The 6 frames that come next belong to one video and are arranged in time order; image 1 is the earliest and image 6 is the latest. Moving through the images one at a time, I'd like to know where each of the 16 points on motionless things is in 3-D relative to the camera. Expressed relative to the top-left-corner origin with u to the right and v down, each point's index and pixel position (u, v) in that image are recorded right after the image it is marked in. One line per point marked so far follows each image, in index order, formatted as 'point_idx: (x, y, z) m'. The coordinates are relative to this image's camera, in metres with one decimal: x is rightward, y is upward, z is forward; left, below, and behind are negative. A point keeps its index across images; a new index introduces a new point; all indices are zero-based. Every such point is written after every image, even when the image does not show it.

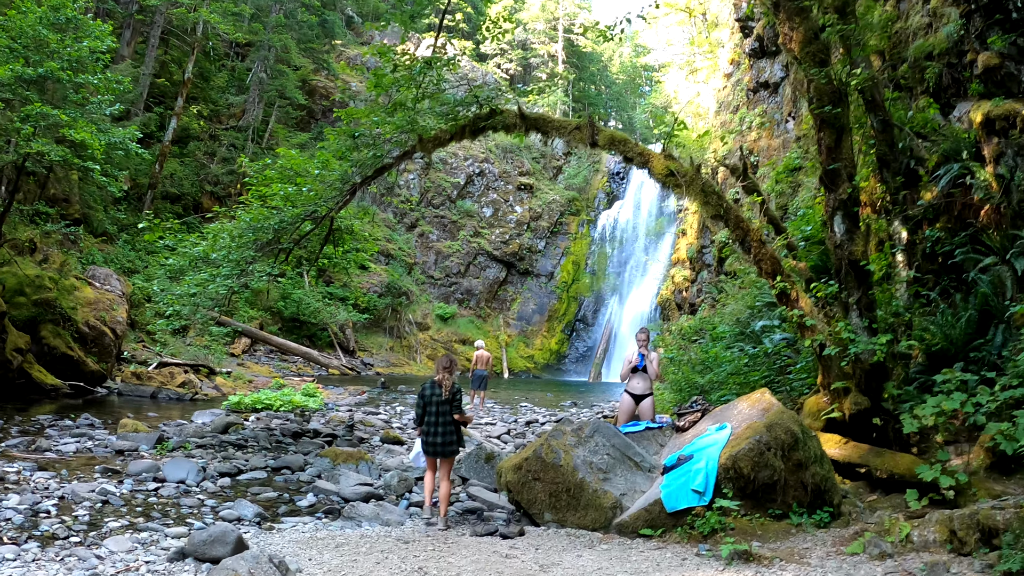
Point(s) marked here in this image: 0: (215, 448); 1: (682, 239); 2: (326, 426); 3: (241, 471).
0: (-3.4, -1.8, +6.6) m
1: (+5.3, +1.6, +17.7) m
2: (-2.5, -1.9, +7.8) m
3: (-2.7, -1.8, +5.8) m
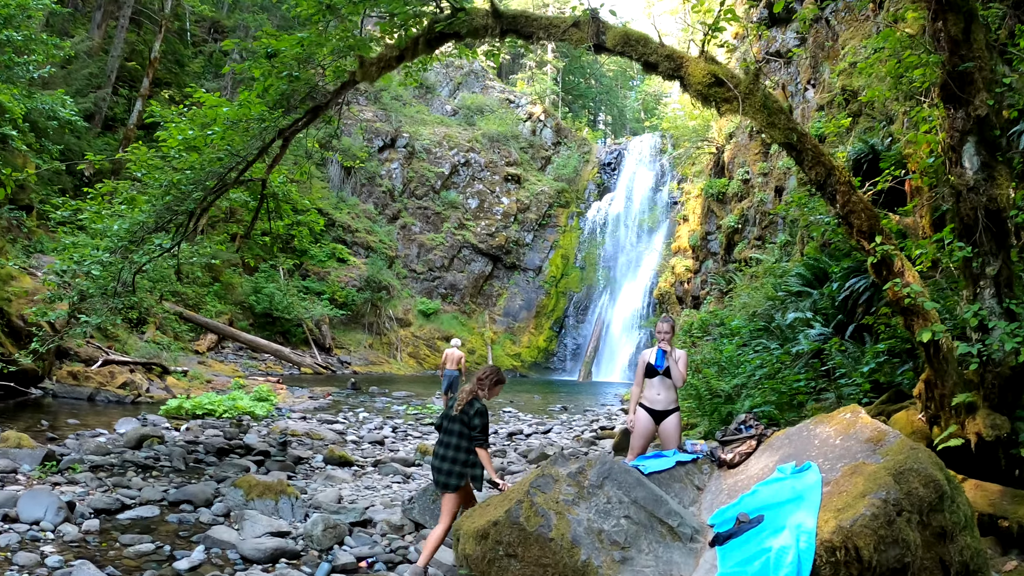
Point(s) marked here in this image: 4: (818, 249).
0: (-3.6, -1.6, +5.2) m
1: (+4.9, +1.8, +16.4) m
2: (-2.8, -1.7, +6.3) m
3: (-2.9, -1.6, +4.4) m
4: (+5.0, +0.7, +9.5) m
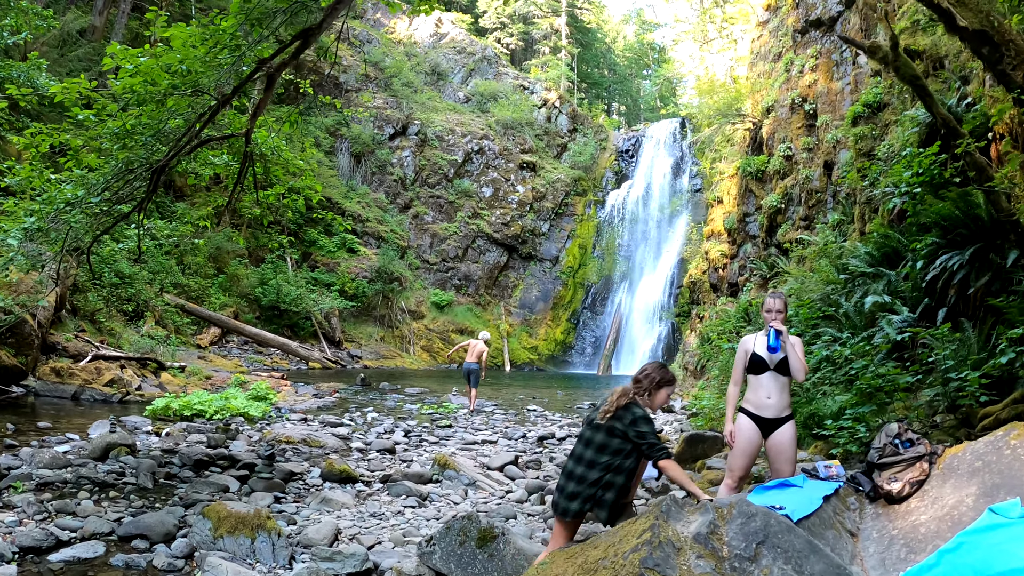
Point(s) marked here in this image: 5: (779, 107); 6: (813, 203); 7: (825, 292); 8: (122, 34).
0: (-3.3, -1.5, +4.2) m
1: (+5.4, +2.1, +15.2) m
2: (-2.4, -1.5, +5.4) m
3: (-2.6, -1.5, +3.4) m
4: (+5.4, +0.9, +8.3) m
5: (+6.1, +4.2, +13.3) m
6: (+5.9, +1.7, +11.2) m
7: (+4.6, -0.1, +8.5) m
8: (-12.1, +7.9, +17.9) m
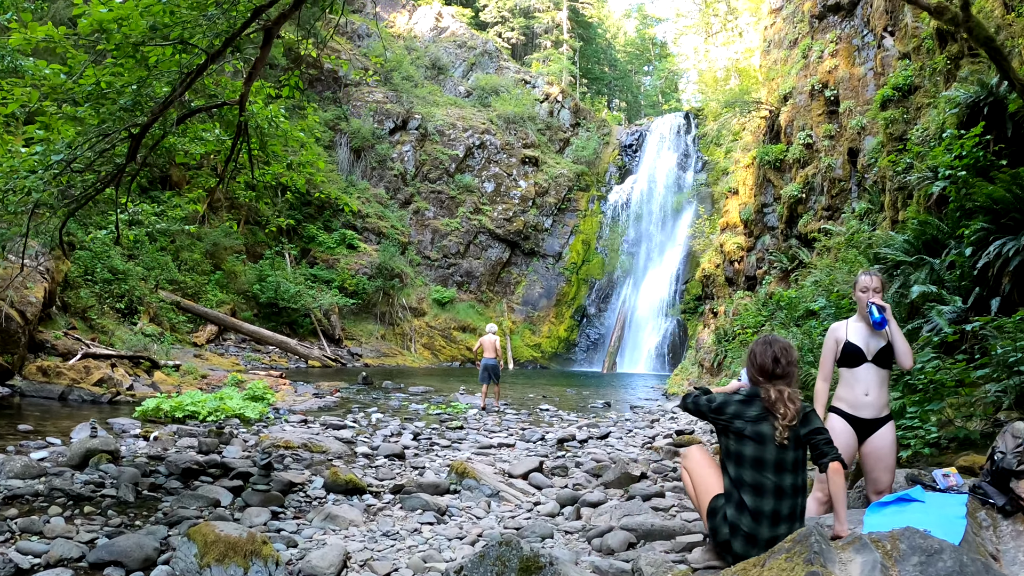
0: (-3.1, -1.4, +3.7) m
1: (+5.6, +2.2, +14.7) m
2: (-2.3, -1.4, +4.9) m
3: (-2.4, -1.4, +2.9) m
4: (+5.6, +1.0, +7.8) m
5: (+6.3, +4.3, +12.8) m
6: (+6.0, +1.8, +10.7) m
7: (+4.8, +0.1, +8.0) m
8: (-12.0, +8.0, +17.3) m
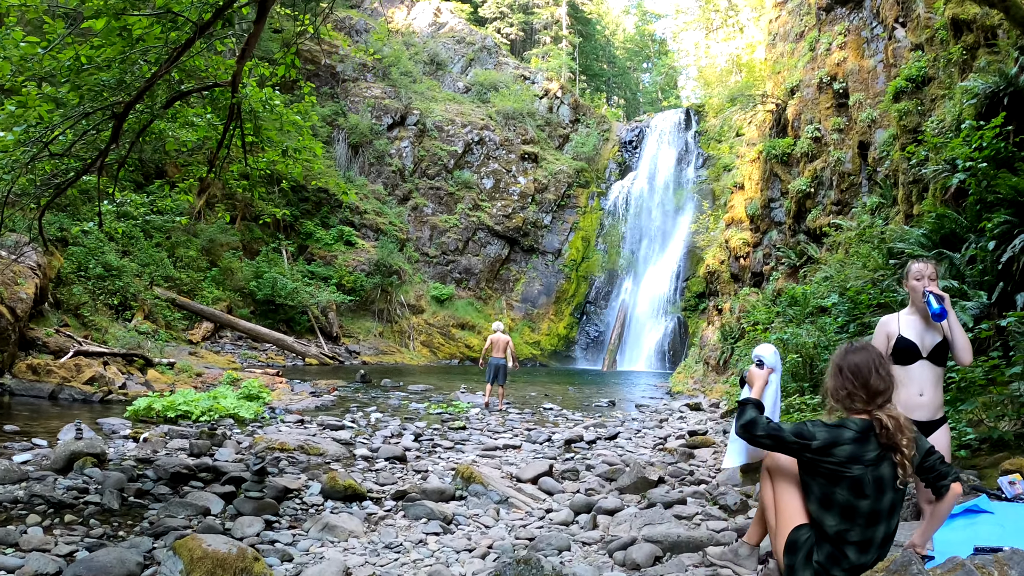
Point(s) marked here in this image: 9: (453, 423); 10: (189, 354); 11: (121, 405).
0: (-3.0, -1.4, +3.5) m
1: (+5.6, +2.3, +14.5) m
2: (-2.2, -1.4, +4.6) m
3: (-2.4, -1.4, +2.6) m
4: (+5.6, +1.1, +7.6) m
5: (+6.3, +4.4, +12.5) m
6: (+6.1, +1.9, +10.5) m
7: (+4.8, +0.1, +7.8) m
8: (-12.0, +8.1, +17.0) m
9: (-0.7, -1.7, +7.1) m
10: (-7.6, -1.6, +13.7) m
11: (-6.1, -1.8, +9.0) m
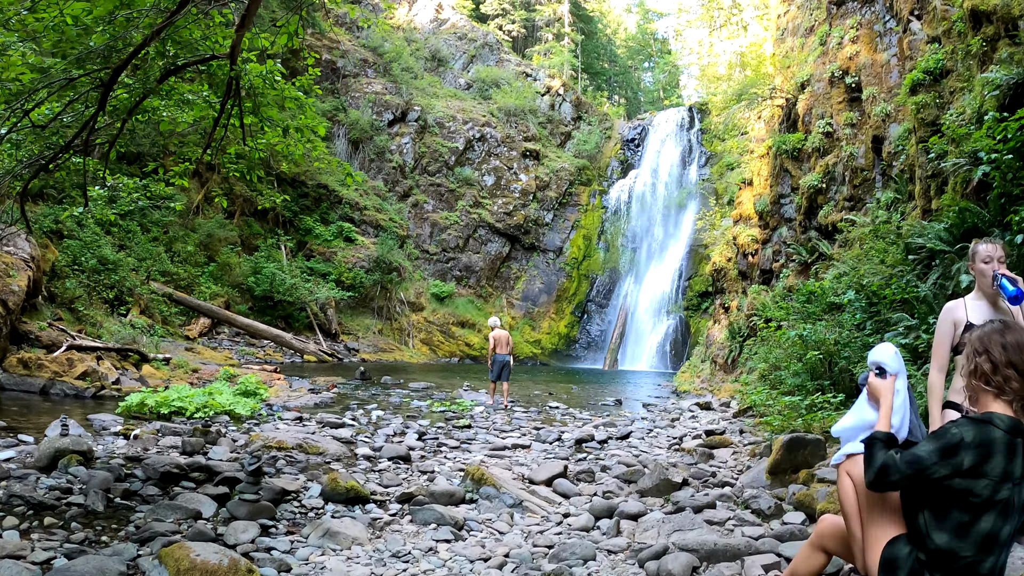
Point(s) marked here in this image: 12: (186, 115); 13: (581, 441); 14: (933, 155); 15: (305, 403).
0: (-2.9, -1.3, +3.2) m
1: (+5.7, +2.4, +14.3) m
2: (-2.1, -1.3, +4.4) m
3: (-2.3, -1.3, +2.4) m
4: (+5.7, +1.1, +7.4) m
5: (+6.4, +4.4, +12.3) m
6: (+6.2, +1.9, +10.3) m
7: (+4.9, +0.2, +7.5) m
8: (-11.8, +8.3, +16.7) m
9: (-0.7, -1.6, +6.8) m
10: (-7.6, -1.4, +13.4) m
11: (-6.0, -1.7, +8.8) m
12: (-2.9, +1.5, +5.1) m
13: (+0.7, -1.5, +5.5) m
14: (+5.9, +1.9, +8.1) m
15: (-3.0, -1.6, +8.3) m
